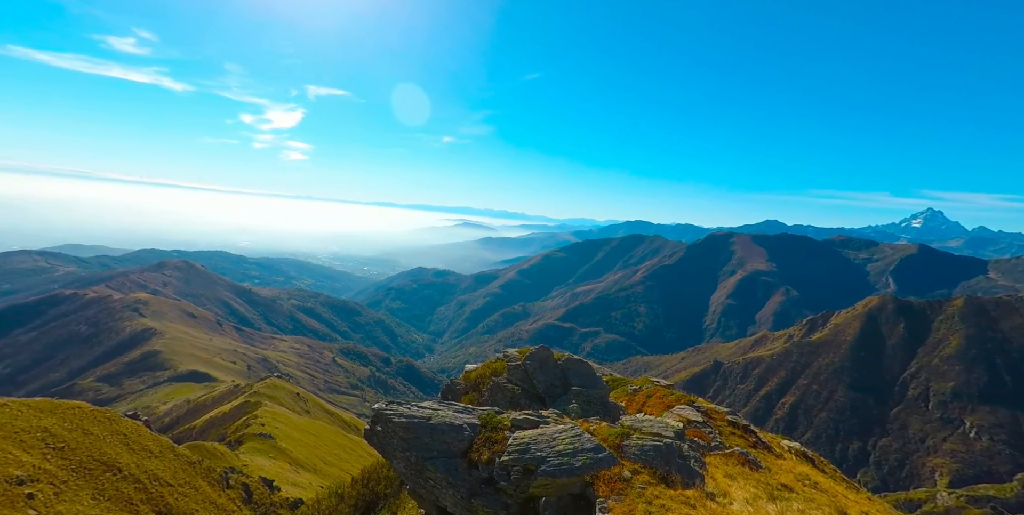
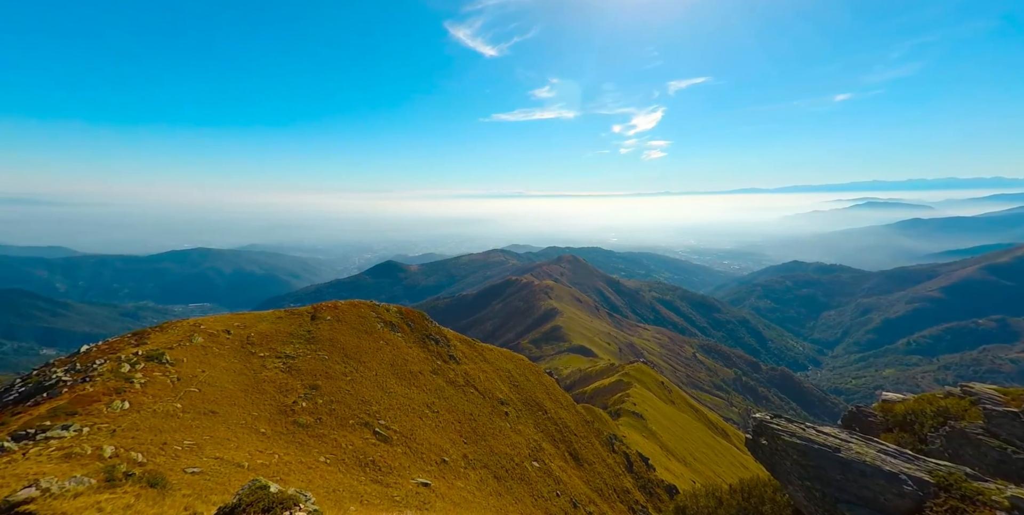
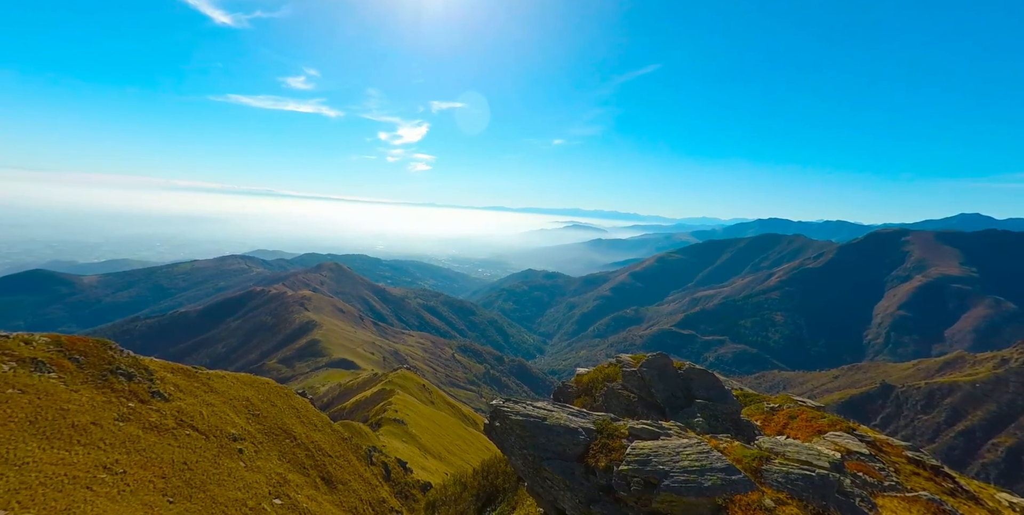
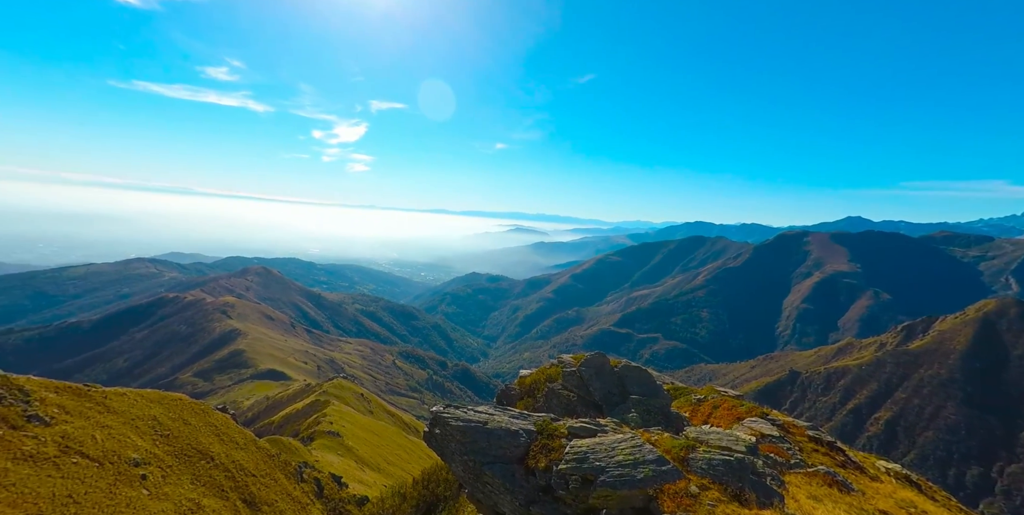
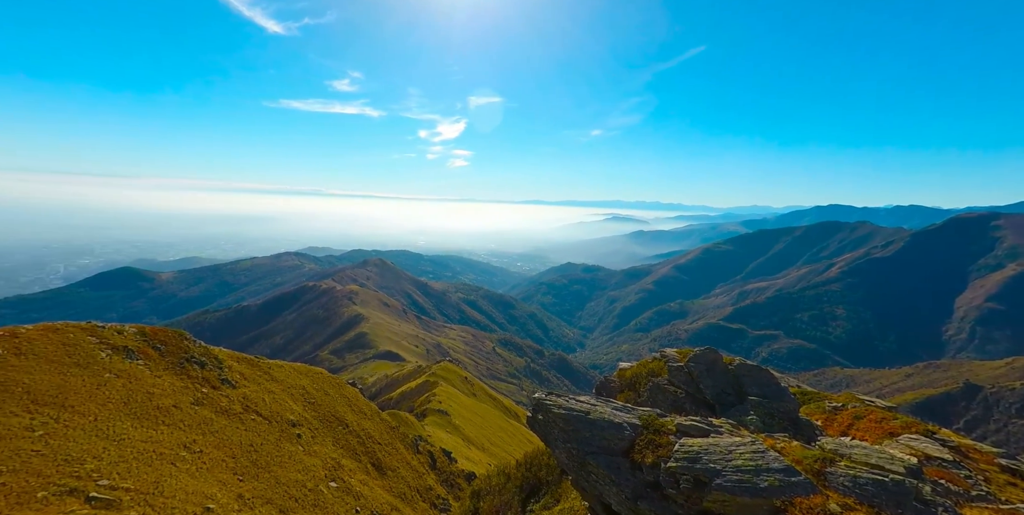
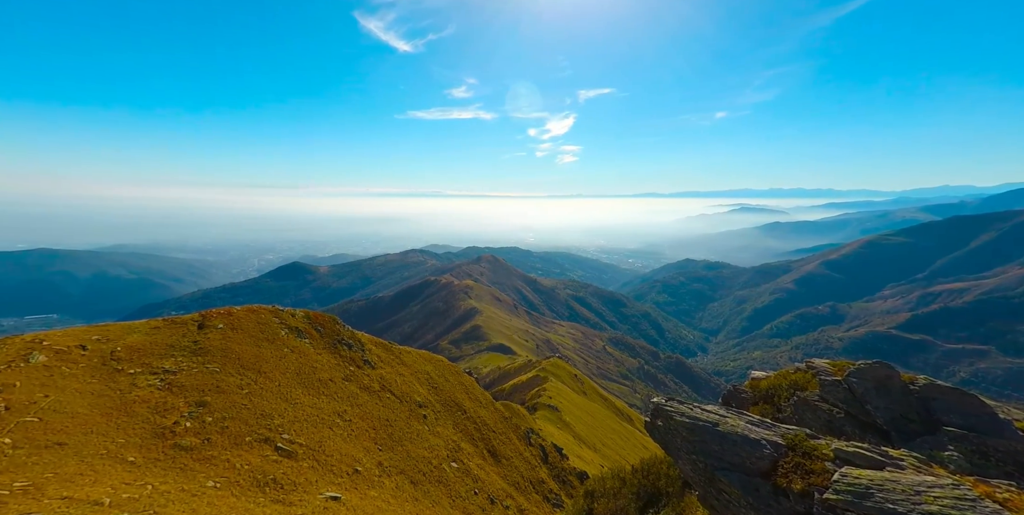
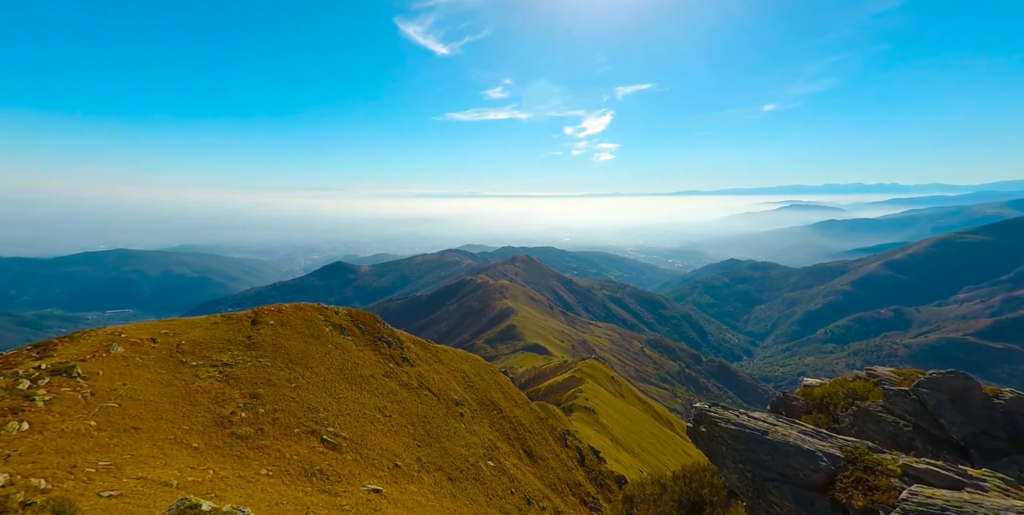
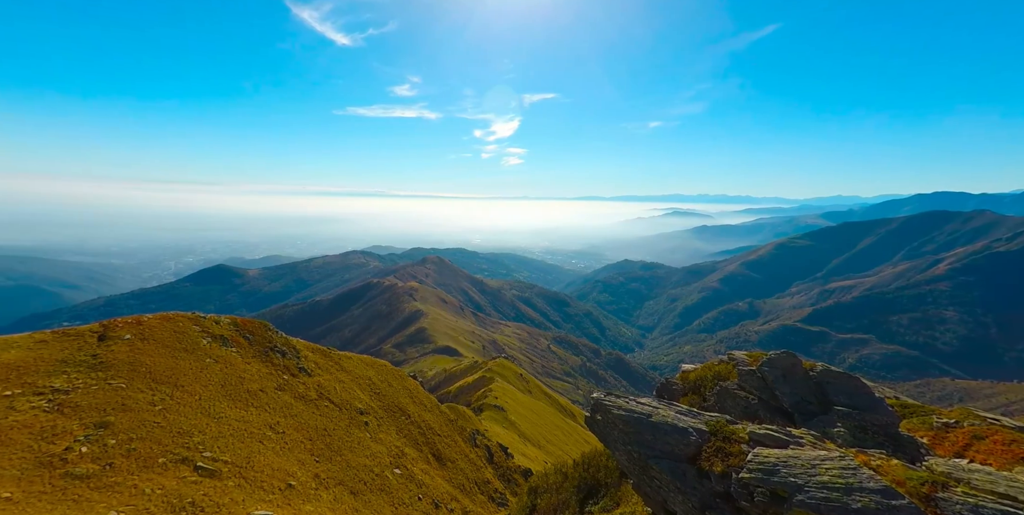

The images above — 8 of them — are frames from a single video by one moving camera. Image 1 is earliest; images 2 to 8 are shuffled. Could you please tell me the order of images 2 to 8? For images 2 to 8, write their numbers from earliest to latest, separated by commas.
4, 3, 5, 8, 6, 7, 2
